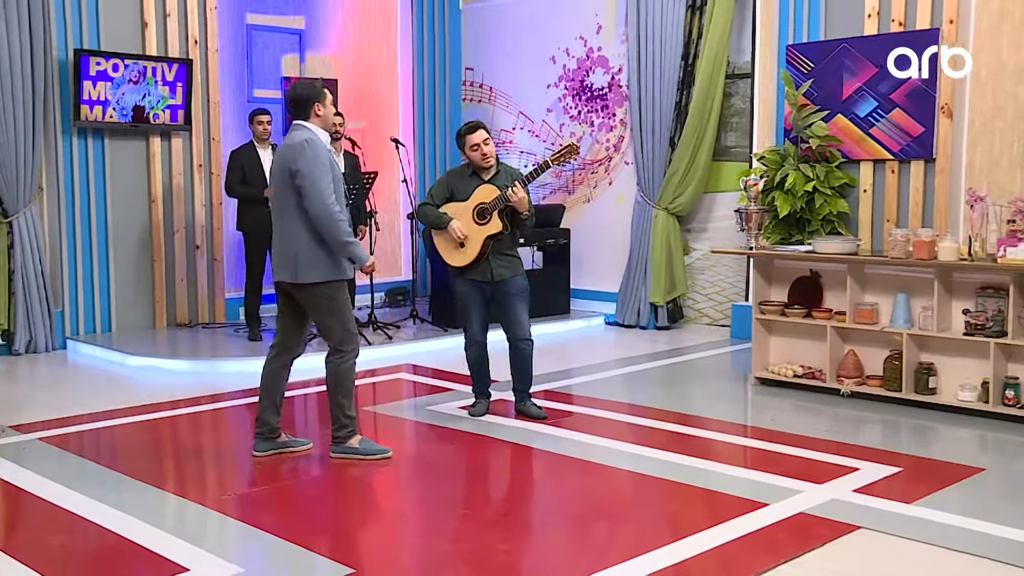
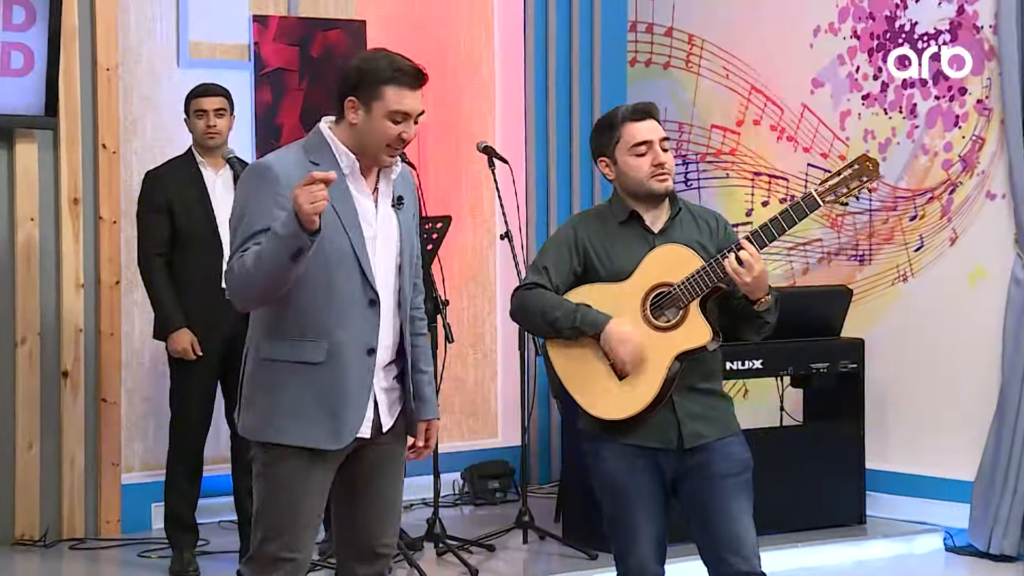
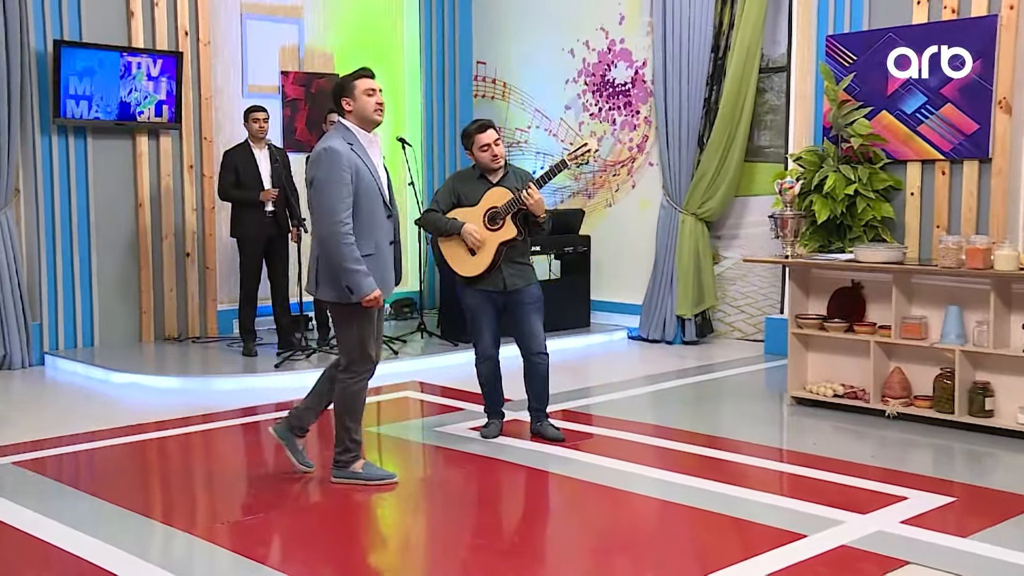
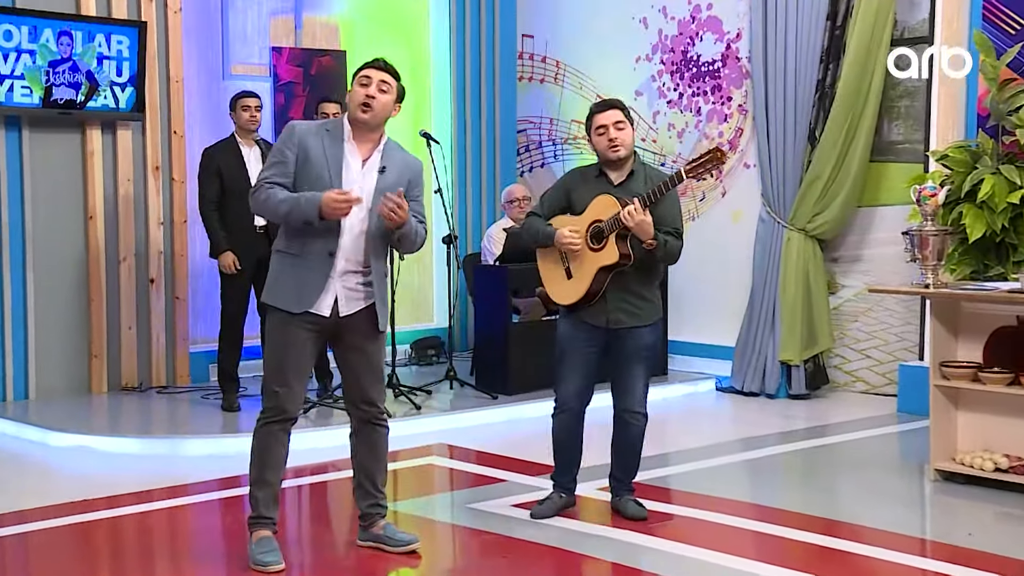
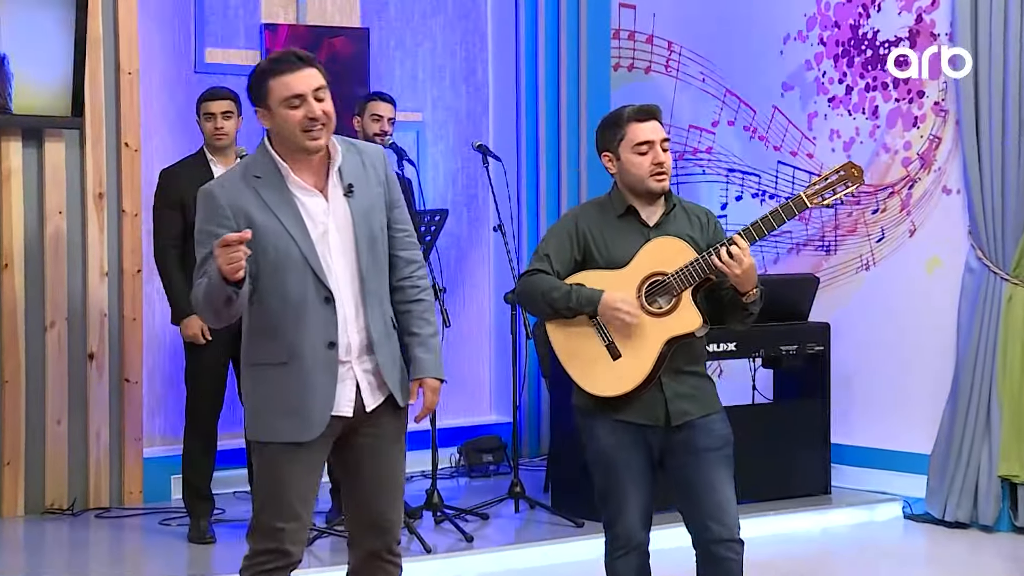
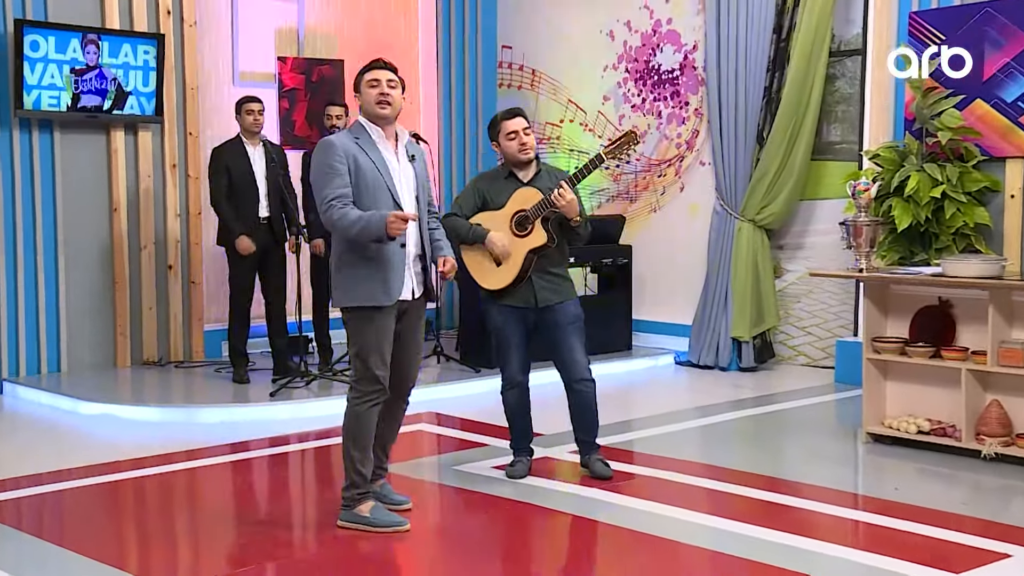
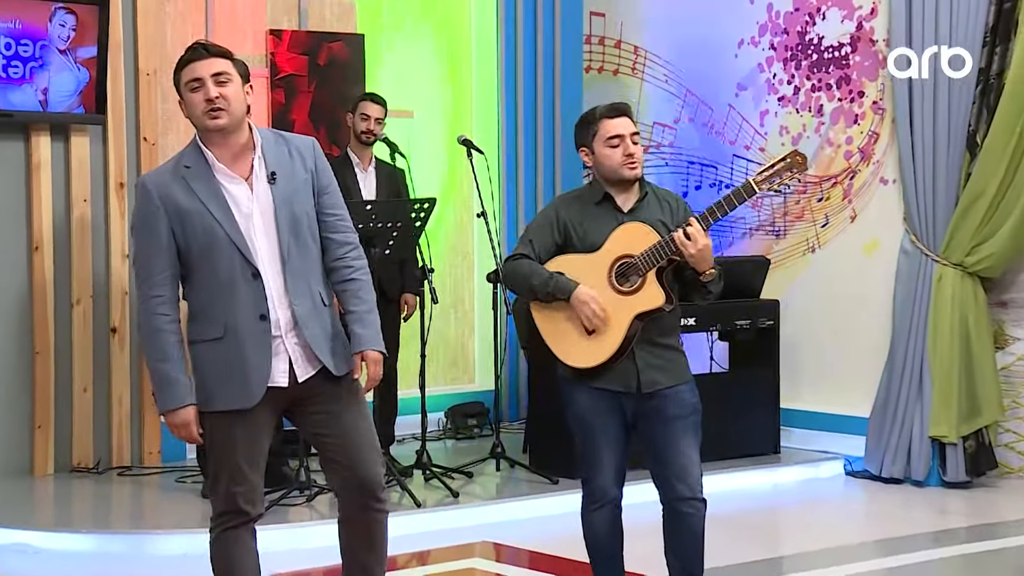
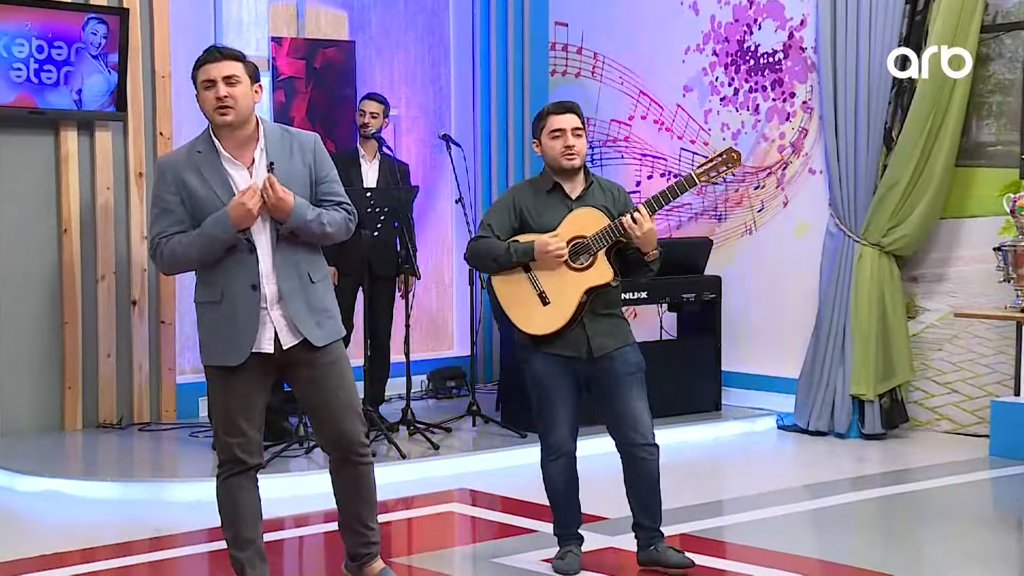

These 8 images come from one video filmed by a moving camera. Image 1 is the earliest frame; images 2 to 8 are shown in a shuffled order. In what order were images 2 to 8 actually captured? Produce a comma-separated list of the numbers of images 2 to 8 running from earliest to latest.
3, 6, 4, 8, 7, 5, 2
